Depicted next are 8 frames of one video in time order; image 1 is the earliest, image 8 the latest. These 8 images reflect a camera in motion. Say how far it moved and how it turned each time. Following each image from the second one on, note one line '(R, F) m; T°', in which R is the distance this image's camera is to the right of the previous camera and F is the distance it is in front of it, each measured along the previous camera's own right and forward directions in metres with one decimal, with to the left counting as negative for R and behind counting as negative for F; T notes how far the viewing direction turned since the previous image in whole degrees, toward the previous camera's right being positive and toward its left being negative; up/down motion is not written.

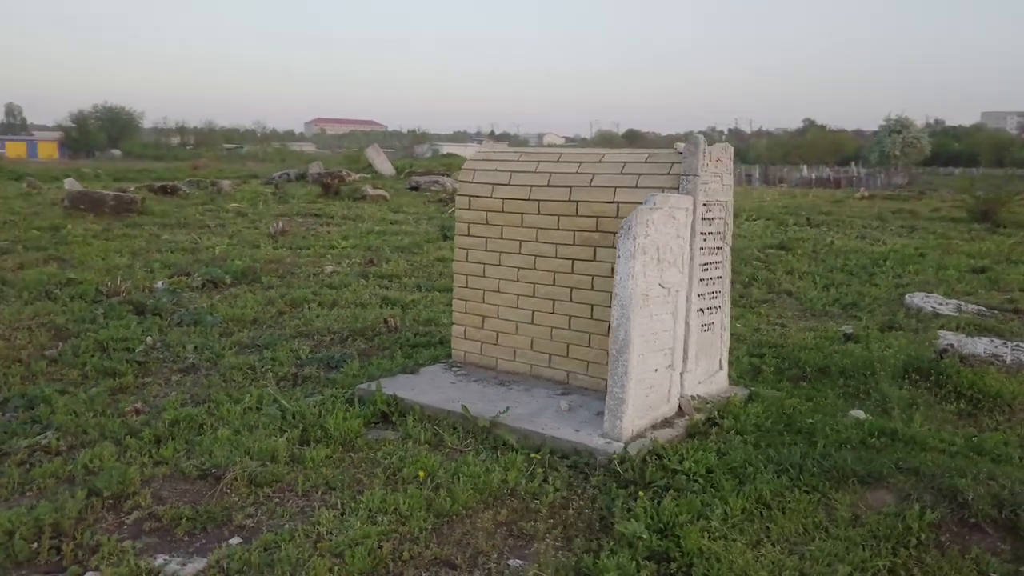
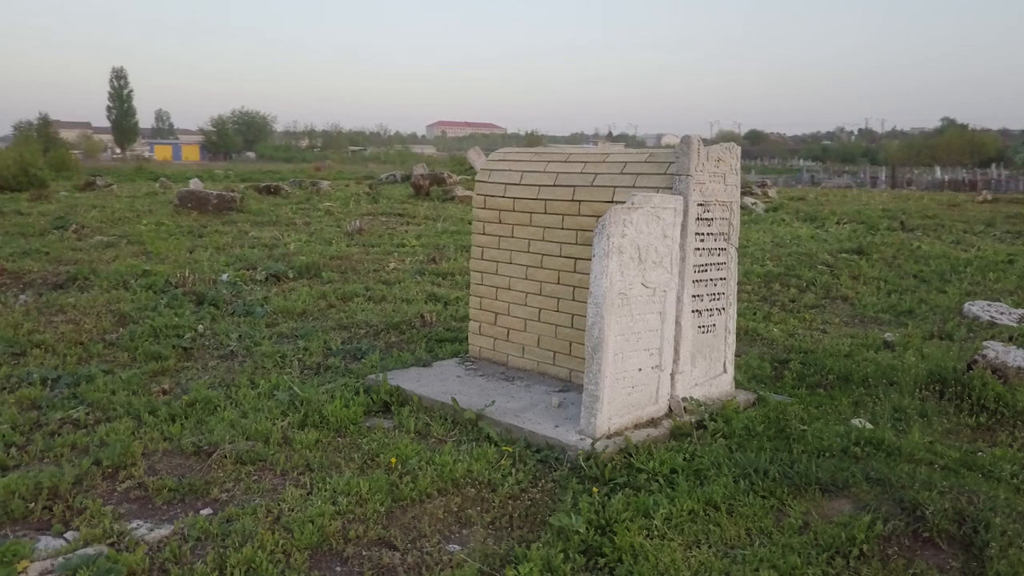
(+0.6, 0.0) m; -8°
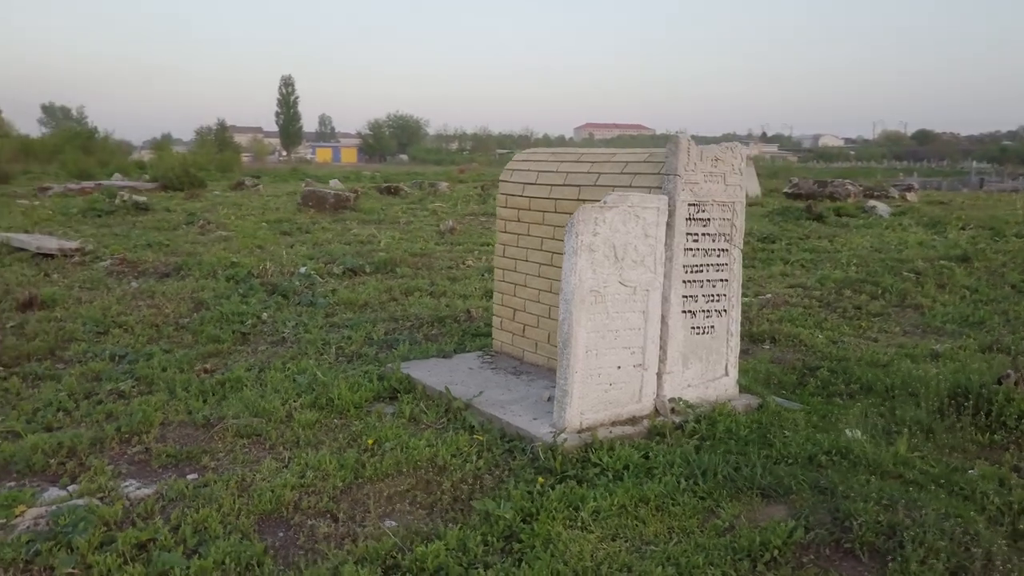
(+0.8, -0.1) m; -10°
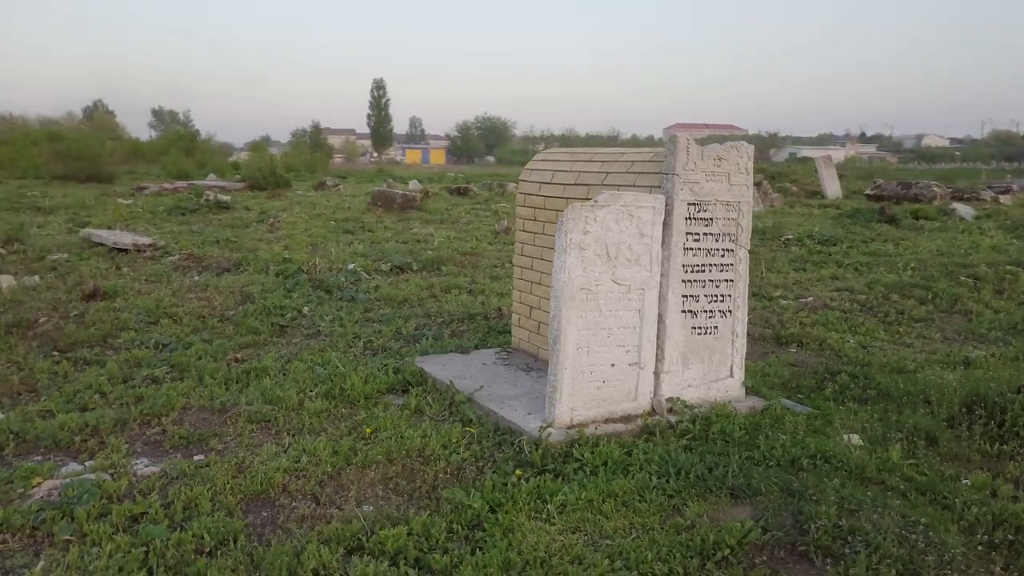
(+0.4, -0.1) m; -6°
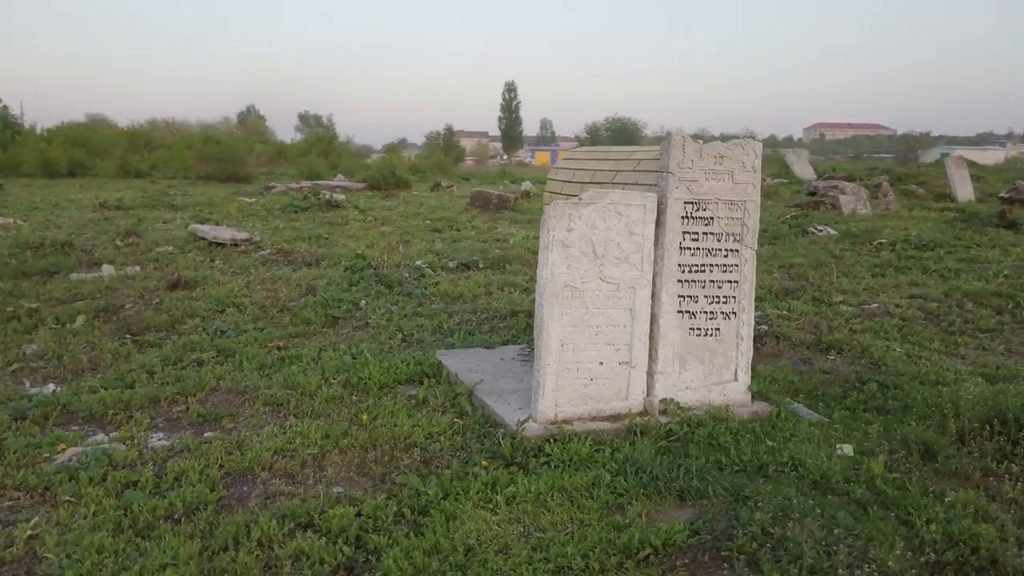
(+0.7, 0.0) m; -9°
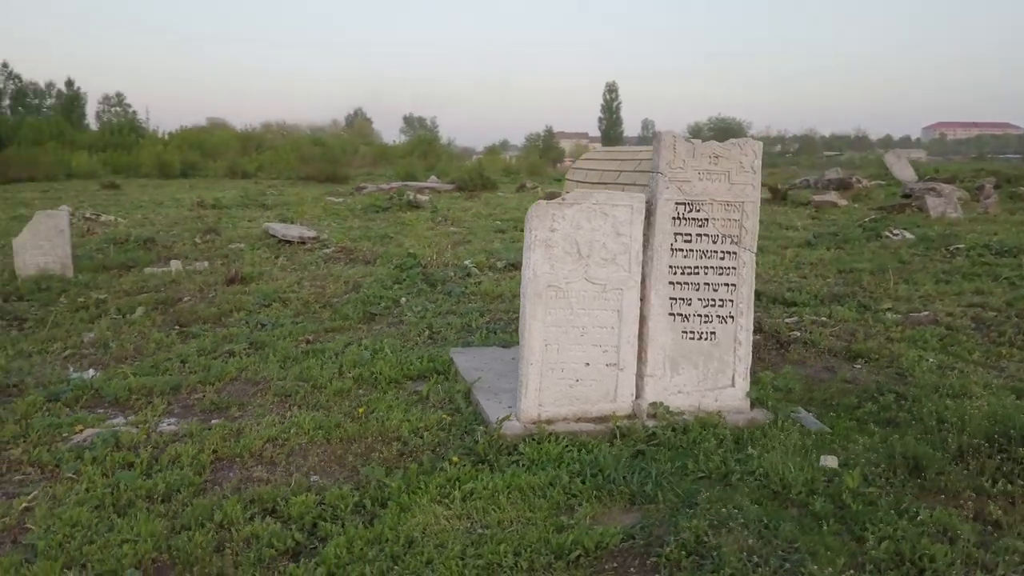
(+0.6, 0.0) m; -7°
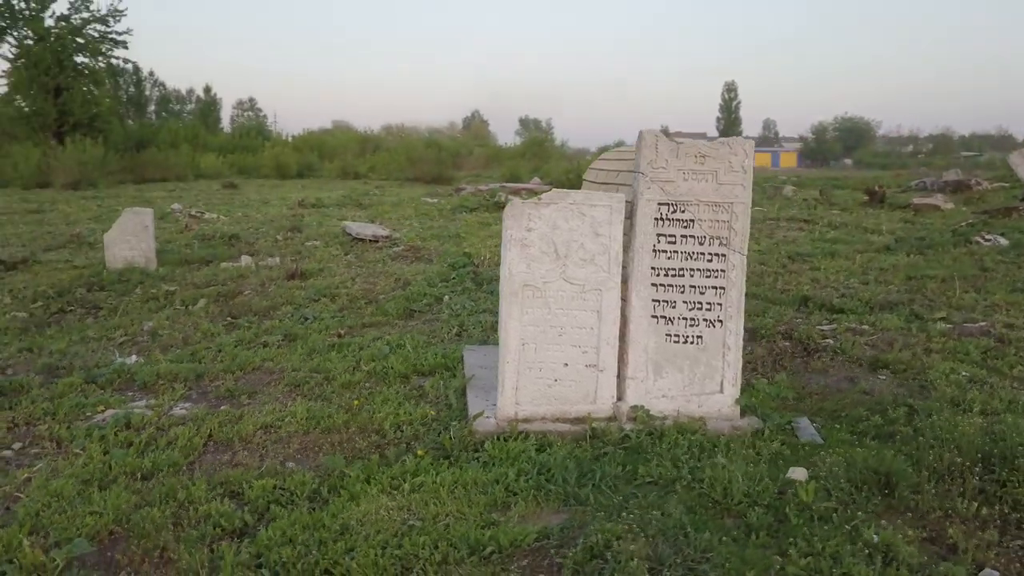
(+0.7, 0.0) m; -8°
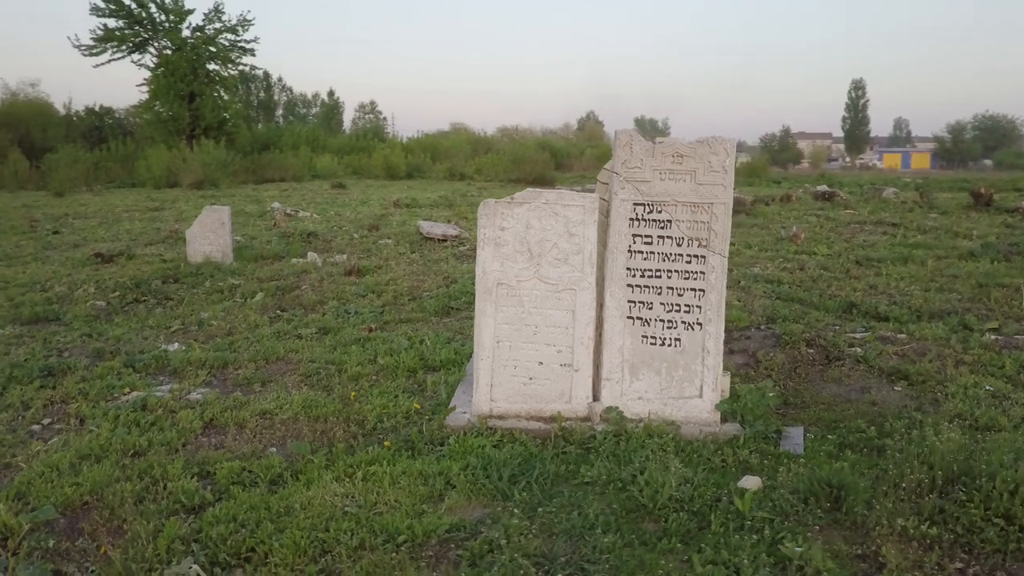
(+0.7, 0.0) m; -8°
